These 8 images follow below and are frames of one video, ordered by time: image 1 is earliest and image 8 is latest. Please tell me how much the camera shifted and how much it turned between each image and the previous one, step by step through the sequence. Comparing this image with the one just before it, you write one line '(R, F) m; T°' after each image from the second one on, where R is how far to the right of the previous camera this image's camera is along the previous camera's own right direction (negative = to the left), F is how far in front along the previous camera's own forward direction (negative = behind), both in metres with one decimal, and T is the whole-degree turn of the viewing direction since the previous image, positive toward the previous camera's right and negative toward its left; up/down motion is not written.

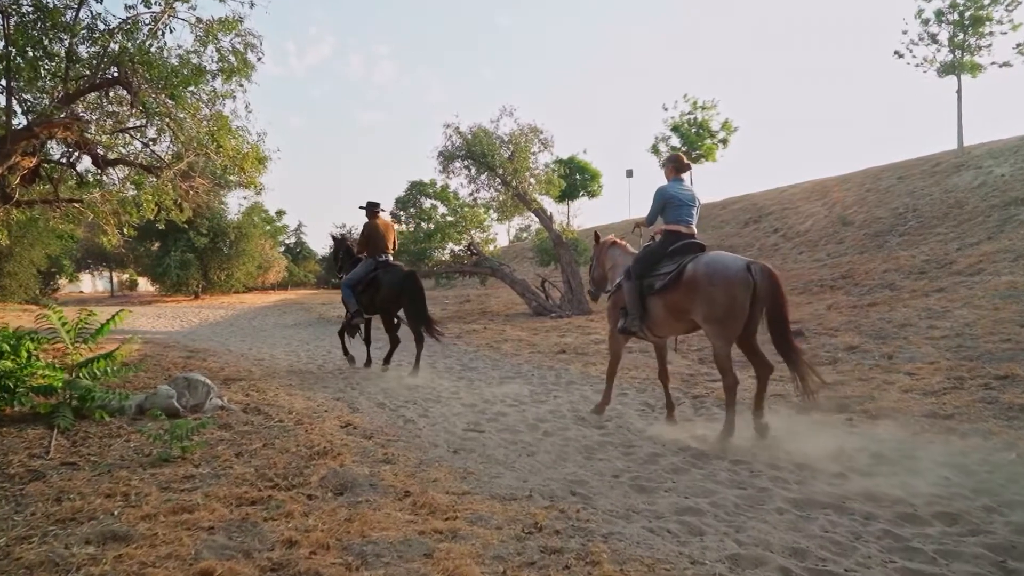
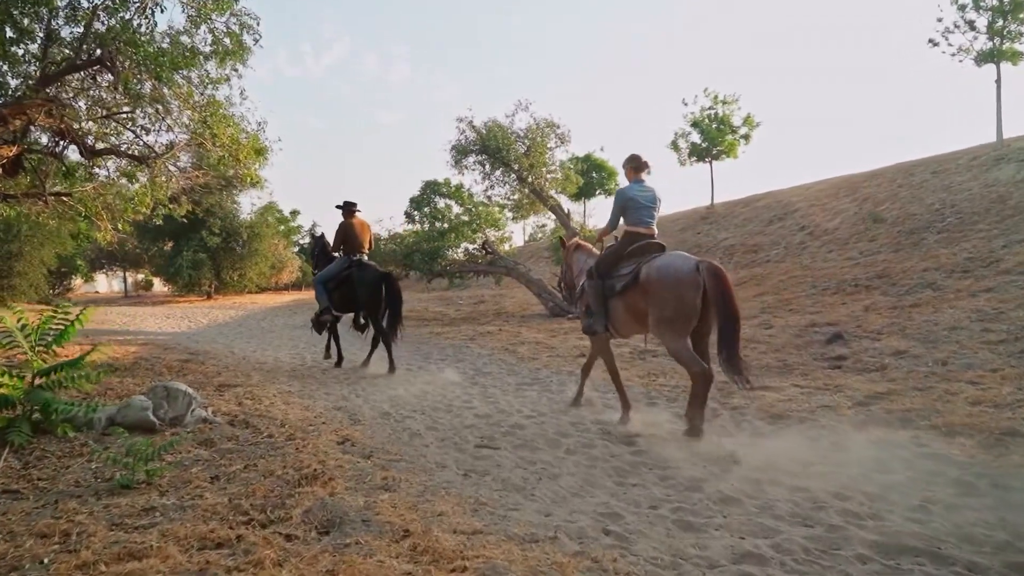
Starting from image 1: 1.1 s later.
(0.0, +0.7) m; -1°
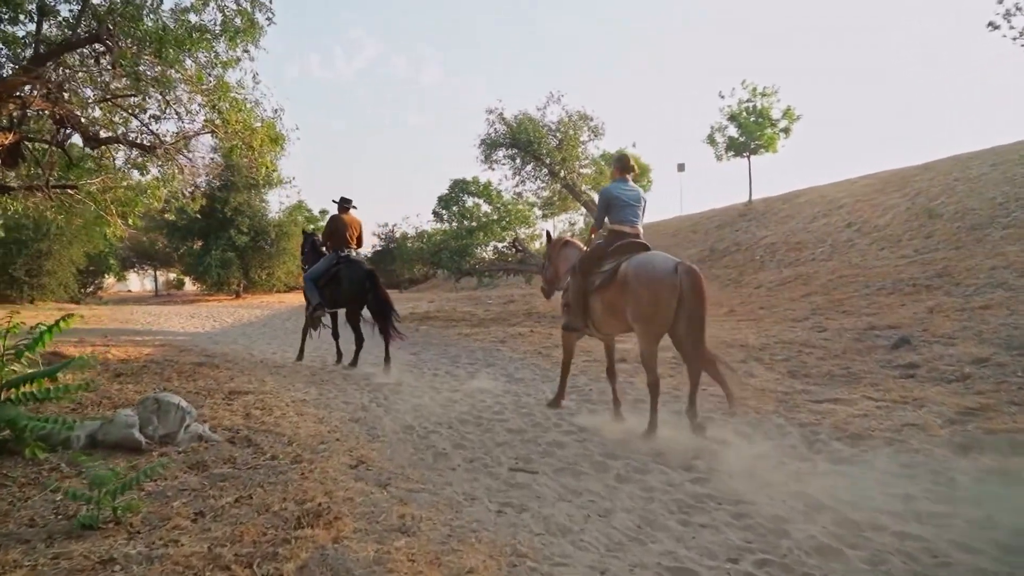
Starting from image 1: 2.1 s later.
(-0.1, +0.7) m; -2°
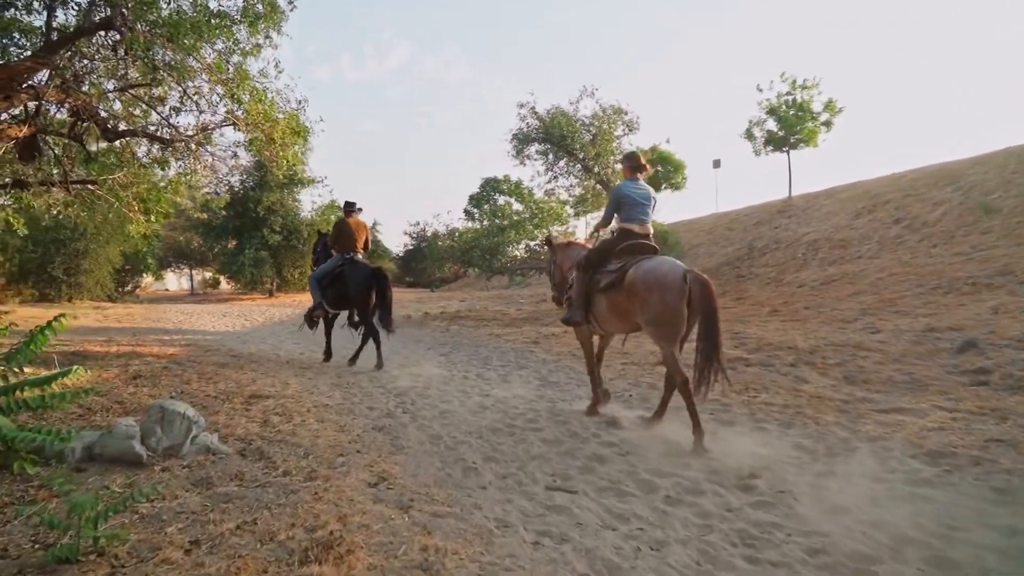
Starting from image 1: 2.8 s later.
(0.0, +0.5) m; -2°
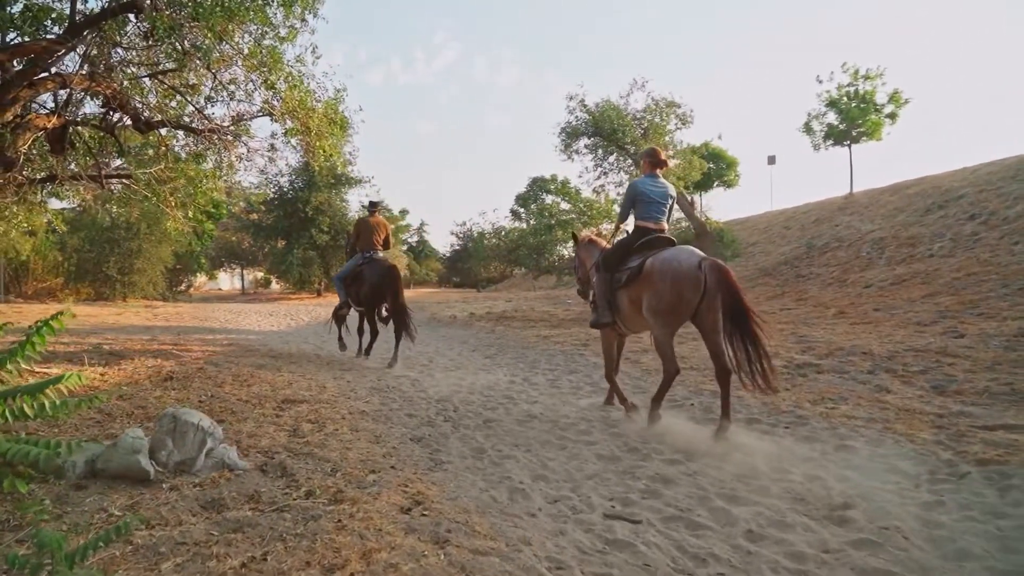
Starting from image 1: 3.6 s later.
(0.0, +0.5) m; -4°
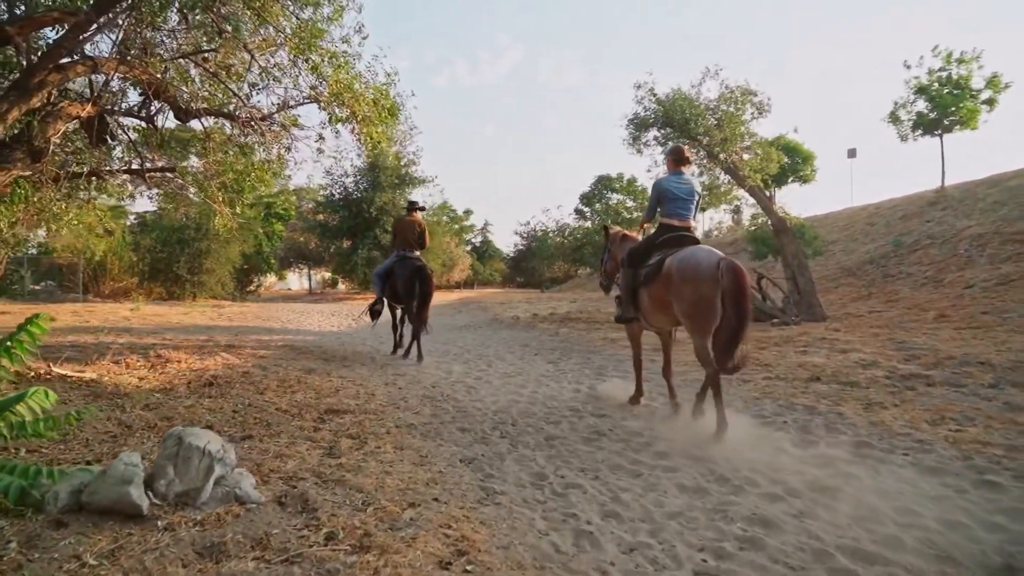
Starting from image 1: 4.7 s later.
(0.0, +0.7) m; -5°
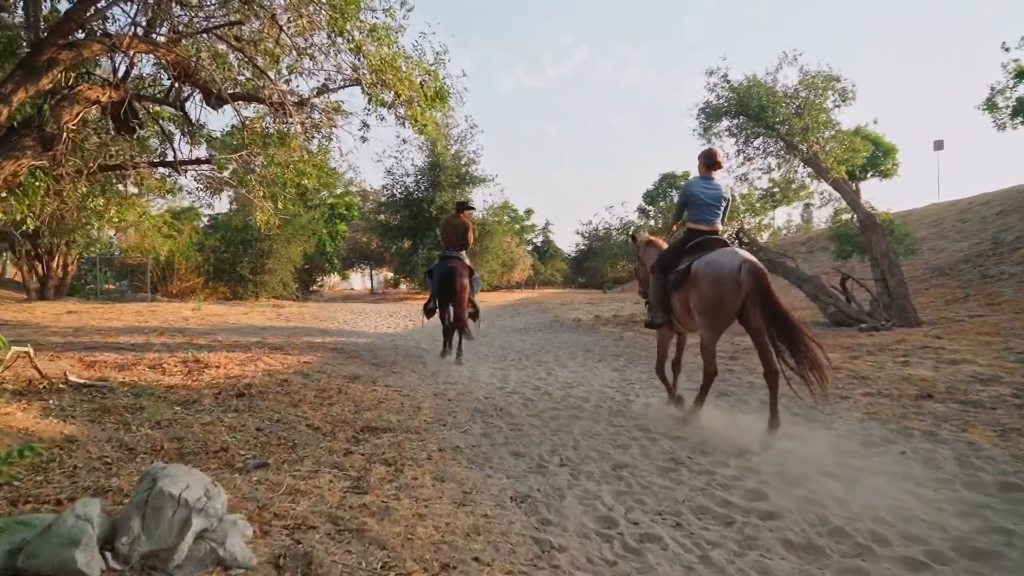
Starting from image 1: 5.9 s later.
(0.0, +0.8) m; -5°
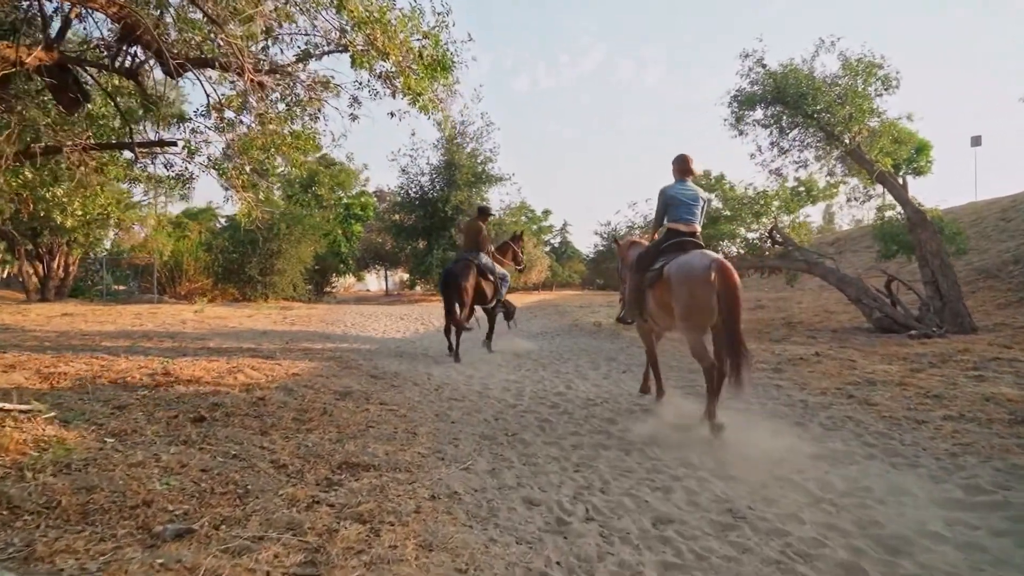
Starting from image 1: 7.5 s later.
(0.0, +1.0) m; -1°
